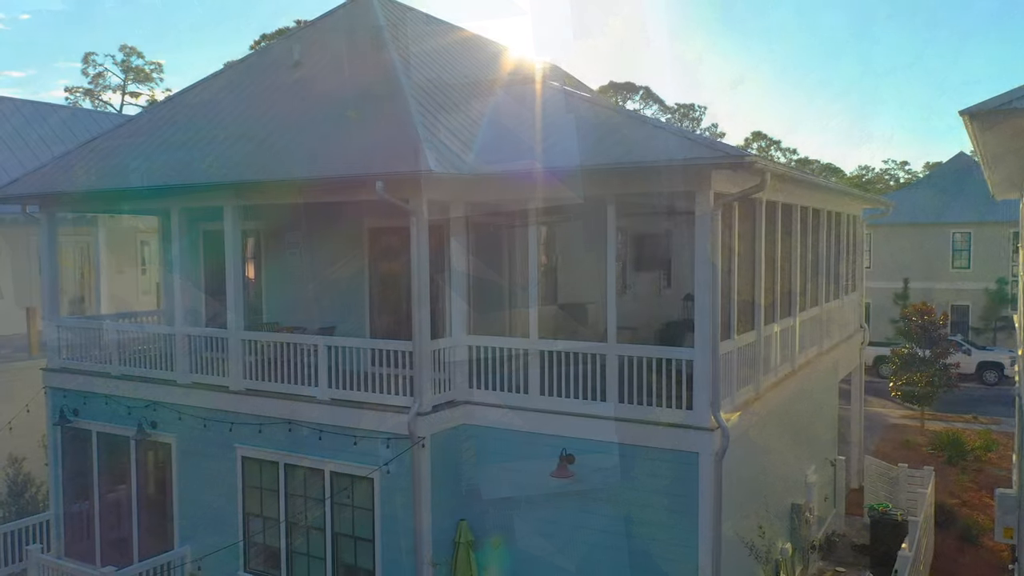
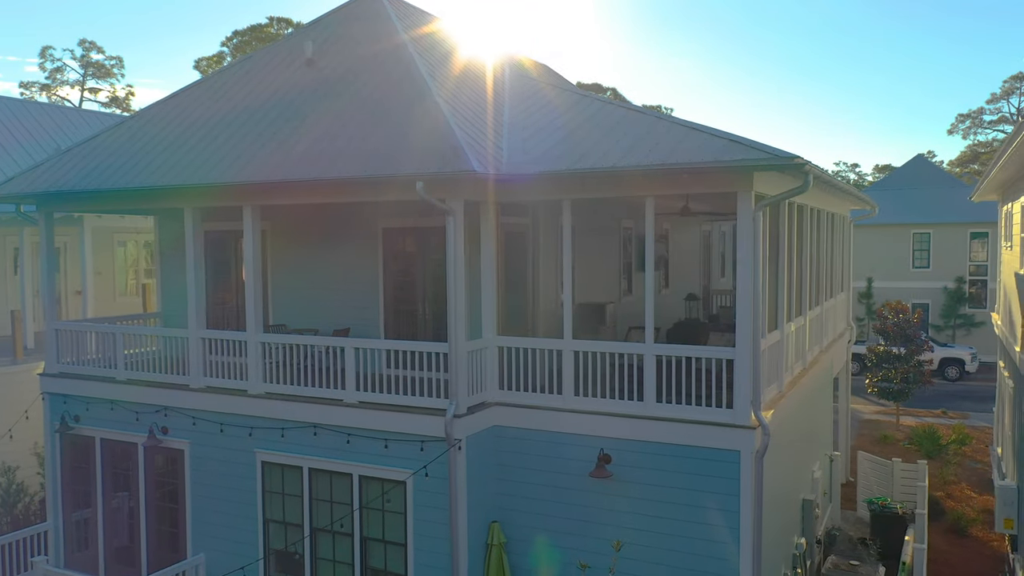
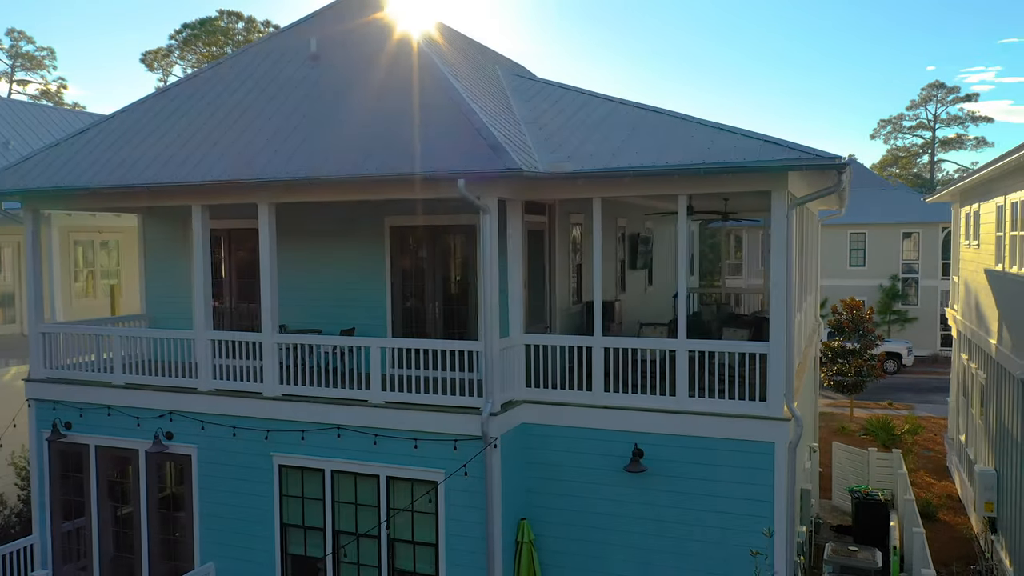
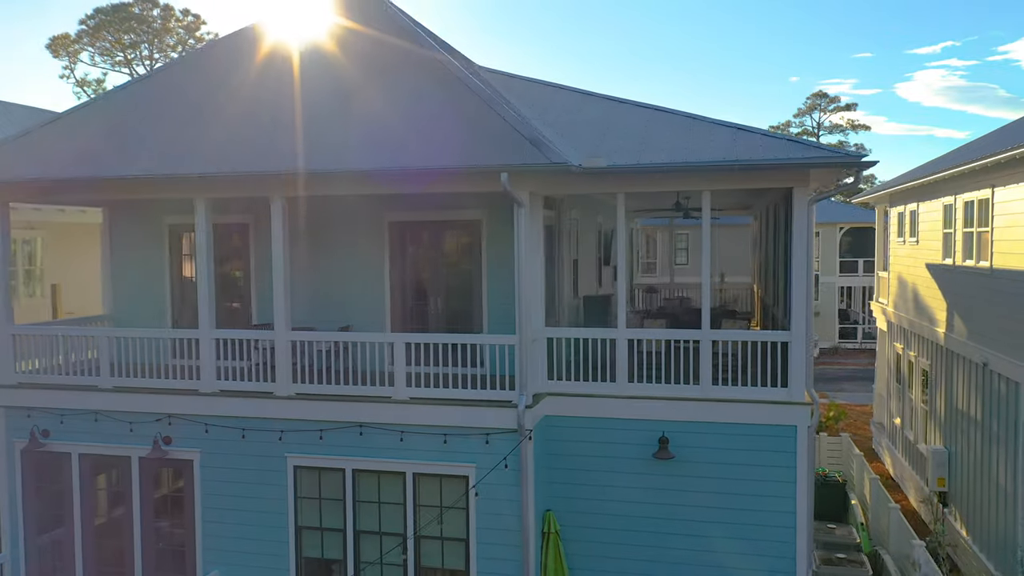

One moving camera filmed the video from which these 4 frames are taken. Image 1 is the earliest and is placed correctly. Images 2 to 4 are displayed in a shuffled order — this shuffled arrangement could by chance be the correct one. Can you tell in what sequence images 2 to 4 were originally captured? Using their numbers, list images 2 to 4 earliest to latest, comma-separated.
2, 3, 4
